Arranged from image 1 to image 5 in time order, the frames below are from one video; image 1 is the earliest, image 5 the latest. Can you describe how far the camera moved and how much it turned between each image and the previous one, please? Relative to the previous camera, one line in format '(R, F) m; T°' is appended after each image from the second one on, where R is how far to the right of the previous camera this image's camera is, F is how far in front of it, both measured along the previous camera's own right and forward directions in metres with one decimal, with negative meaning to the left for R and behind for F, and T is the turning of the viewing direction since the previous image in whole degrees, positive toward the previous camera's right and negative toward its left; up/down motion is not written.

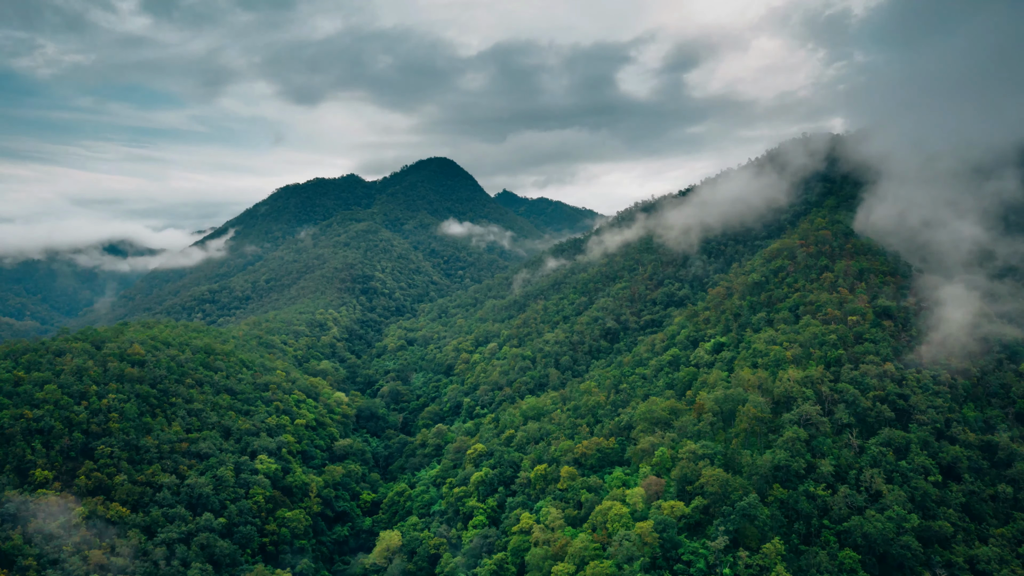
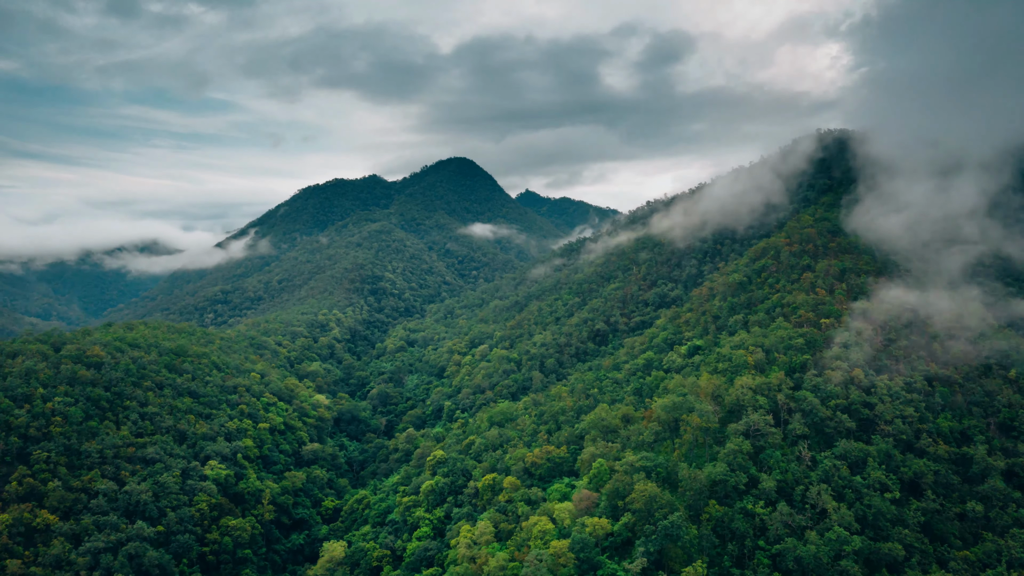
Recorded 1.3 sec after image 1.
(+5.6, +1.8) m; -2°
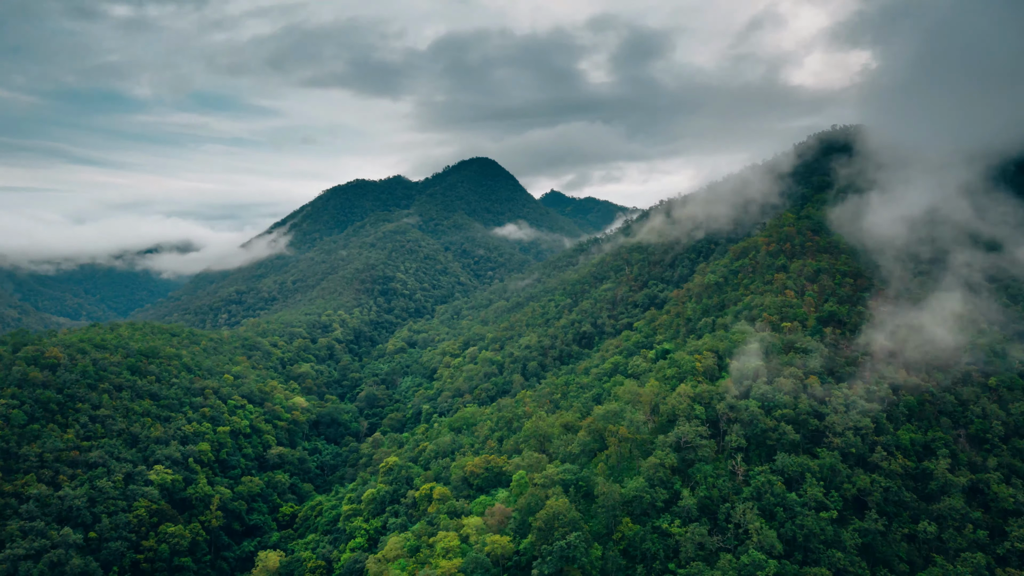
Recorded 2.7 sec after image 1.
(+6.2, +1.7) m; -2°
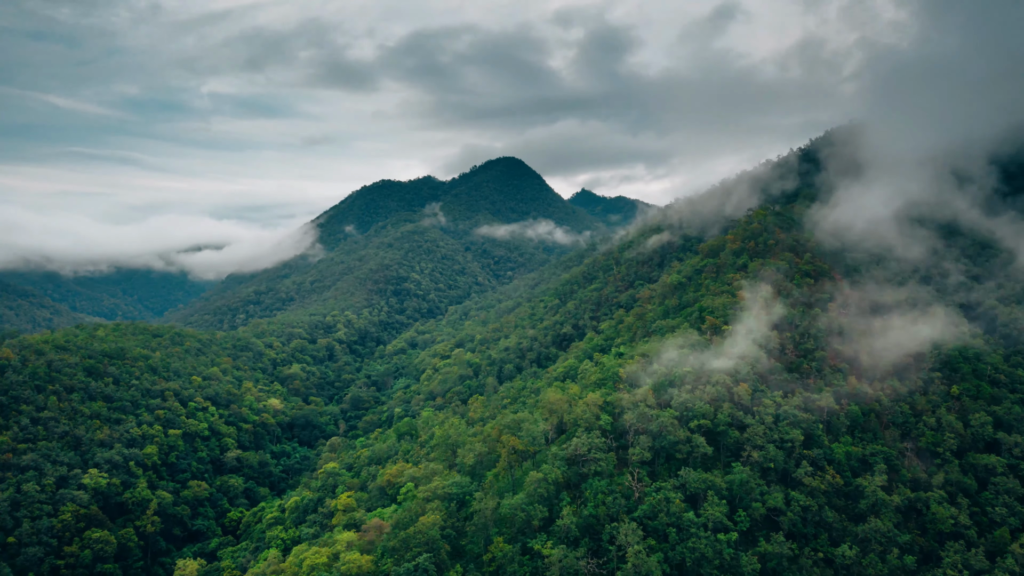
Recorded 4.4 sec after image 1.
(+7.8, +1.9) m; -2°
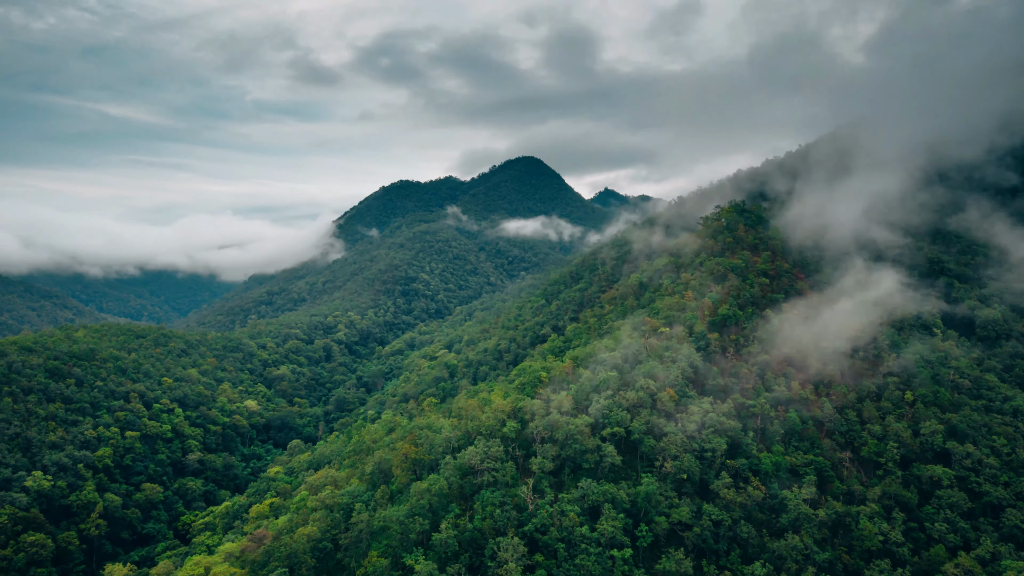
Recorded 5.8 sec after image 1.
(+6.6, +1.4) m; -2°
